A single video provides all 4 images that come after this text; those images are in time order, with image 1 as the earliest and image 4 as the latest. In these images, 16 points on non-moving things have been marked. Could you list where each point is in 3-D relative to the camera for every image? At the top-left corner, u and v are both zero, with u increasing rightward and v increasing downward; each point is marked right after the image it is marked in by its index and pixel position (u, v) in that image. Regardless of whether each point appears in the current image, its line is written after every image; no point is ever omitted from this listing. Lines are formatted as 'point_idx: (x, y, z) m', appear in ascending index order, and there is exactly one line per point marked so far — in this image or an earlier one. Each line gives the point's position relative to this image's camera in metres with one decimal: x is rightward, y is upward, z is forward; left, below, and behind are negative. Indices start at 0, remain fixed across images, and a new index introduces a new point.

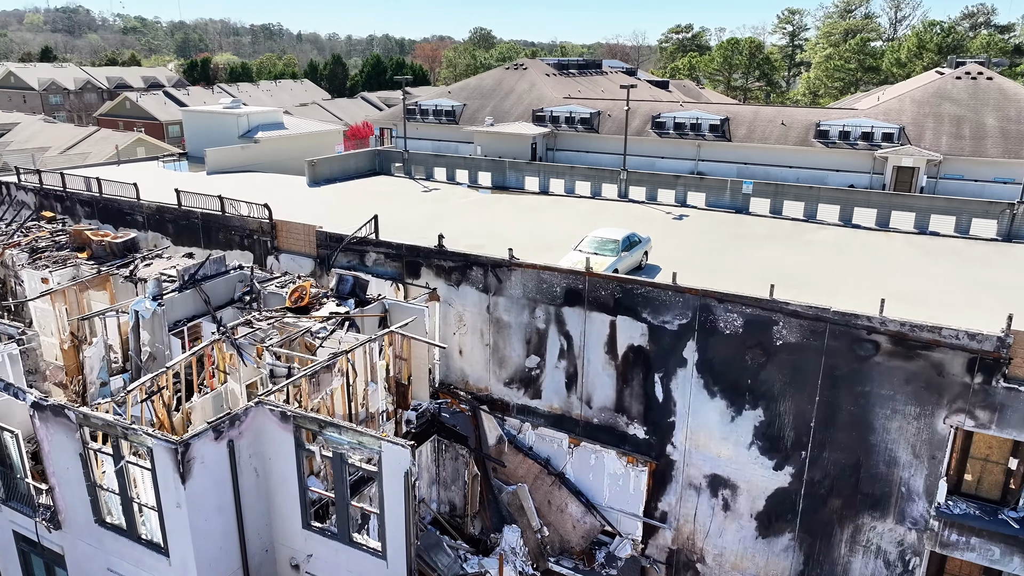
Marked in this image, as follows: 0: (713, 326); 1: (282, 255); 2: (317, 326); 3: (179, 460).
0: (+4.0, -0.7, +14.1) m
1: (-6.3, +0.9, +19.4) m
2: (-3.9, -0.8, +14.3) m
3: (-4.7, -2.4, +10.0) m
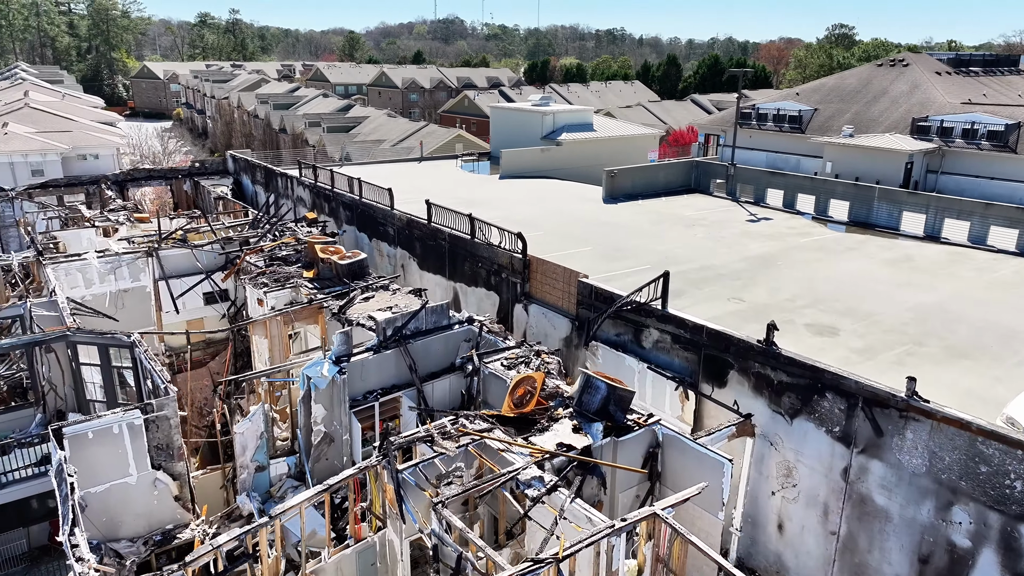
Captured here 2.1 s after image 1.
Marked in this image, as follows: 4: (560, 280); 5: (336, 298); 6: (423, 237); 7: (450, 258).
0: (+7.3, -3.1, +4.8) m
1: (+0.4, -0.4, +13.8) m
2: (+0.2, -2.1, +8.3) m
3: (-2.5, -3.5, +4.8) m
4: (+0.9, +0.1, +13.1) m
5: (-3.5, -0.2, +14.3) m
6: (-2.1, +1.2, +16.9) m
7: (-1.4, +0.7, +16.1) m
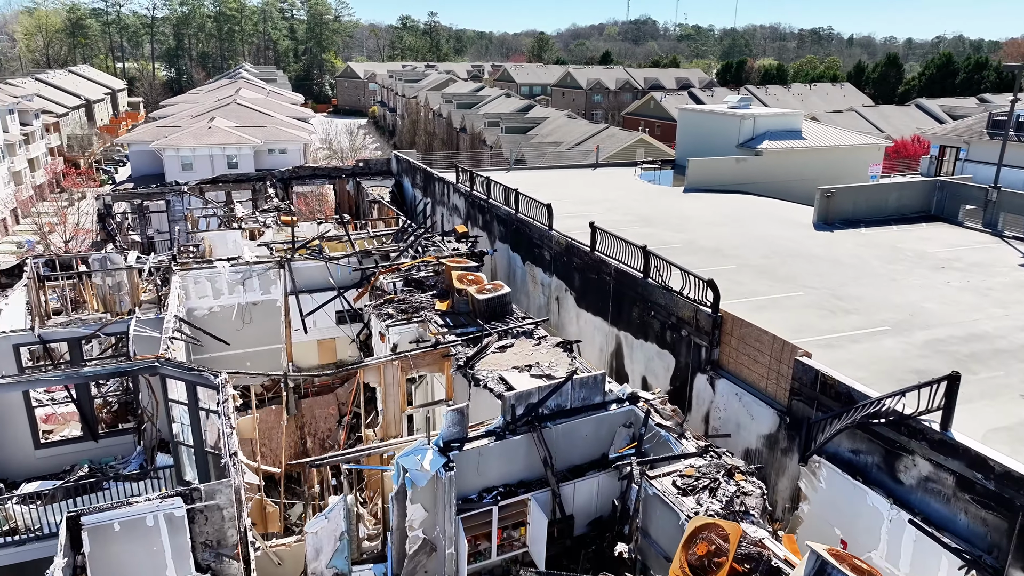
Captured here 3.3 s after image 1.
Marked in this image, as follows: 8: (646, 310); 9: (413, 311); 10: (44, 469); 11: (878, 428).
0: (+7.3, -4.5, -0.3) m
1: (+3.0, -1.3, +10.0) m
2: (+1.3, -3.0, +4.7) m
3: (-2.2, -4.2, +1.9) m
4: (+3.3, -0.9, +9.2) m
5: (-0.7, -0.9, +11.4) m
6: (+1.4, +0.4, +13.6) m
7: (+1.8, -0.2, +12.6) m
8: (+2.2, -0.4, +11.7) m
9: (-1.8, -0.4, +12.8) m
10: (-8.2, -3.2, +12.4) m
11: (+3.9, -1.5, +7.6) m
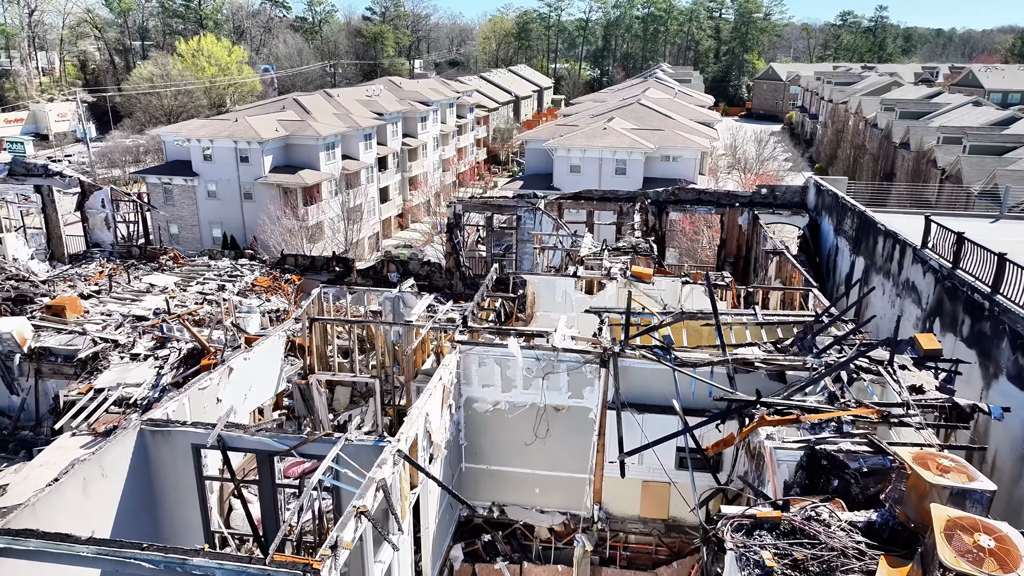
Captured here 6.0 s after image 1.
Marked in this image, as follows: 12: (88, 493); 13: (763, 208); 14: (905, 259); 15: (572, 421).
0: (+3.0, -7.2, -10.0) m
1: (+5.0, -3.9, +1.0) m
2: (+0.7, -5.0, -2.7) m
3: (-3.9, -5.5, -3.3) m
4: (+4.9, -3.4, +0.1) m
5: (+2.6, -2.9, +4.0) m
6: (+5.8, -2.1, +4.9) m
7: (+5.5, -2.7, +3.8) m
8: (+5.4, -2.9, +2.8) m
9: (+2.5, -2.3, +5.8) m
10: (-3.6, -4.0, +8.7) m
11: (+4.6, -4.0, -1.6) m
12: (-4.4, -2.1, +7.4) m
13: (+6.9, +2.2, +19.6) m
14: (+7.0, +0.6, +12.6) m
15: (+0.9, -1.9, +10.4) m
